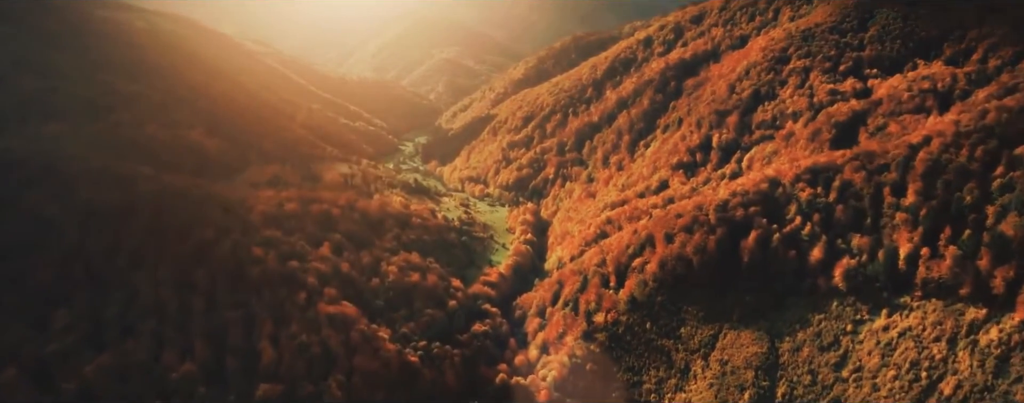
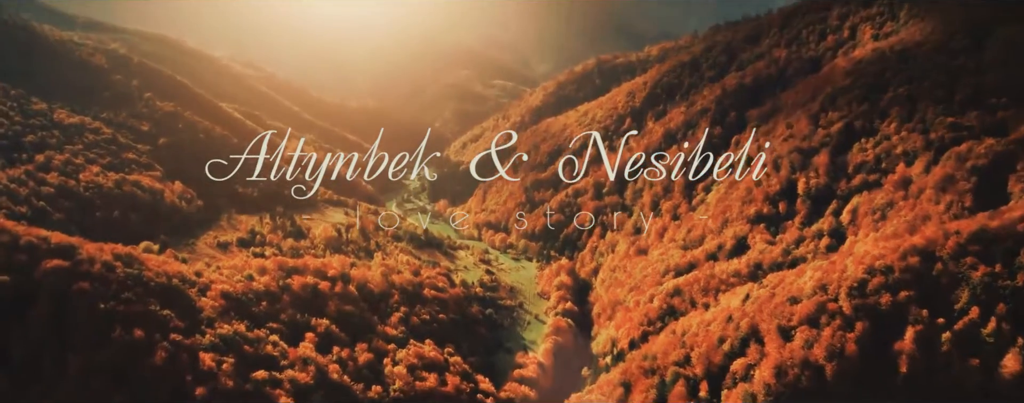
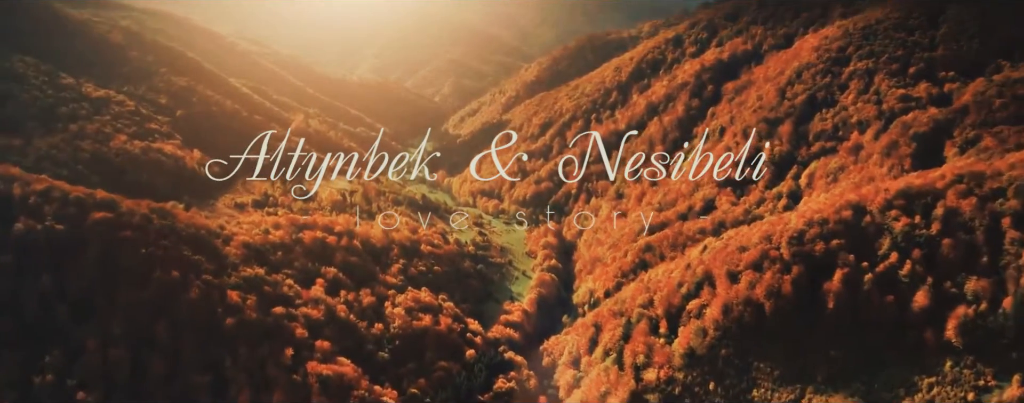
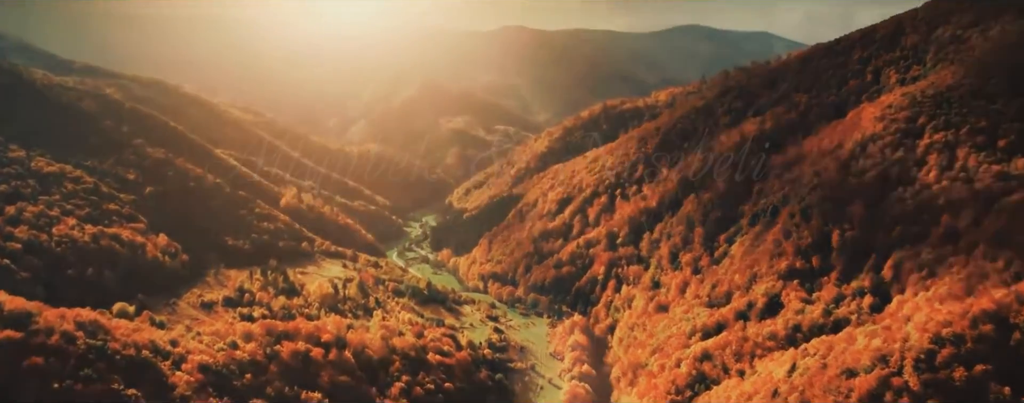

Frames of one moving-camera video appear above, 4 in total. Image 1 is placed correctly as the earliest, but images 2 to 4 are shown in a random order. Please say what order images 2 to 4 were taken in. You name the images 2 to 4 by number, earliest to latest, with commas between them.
3, 2, 4
